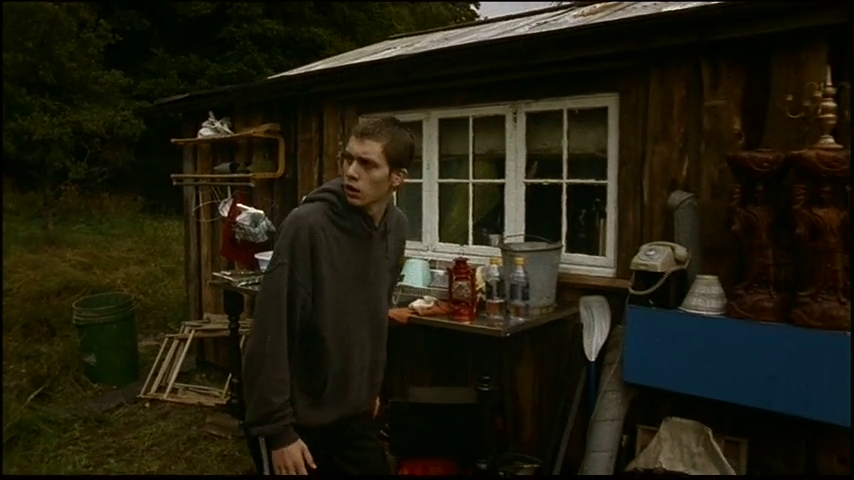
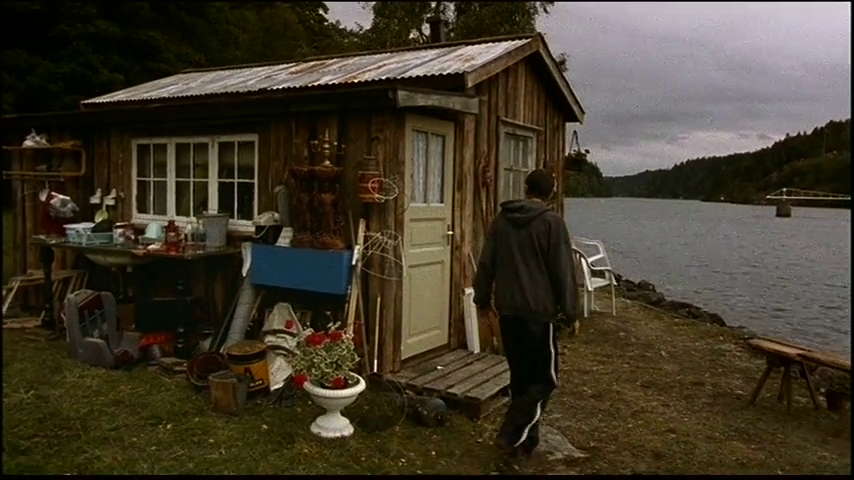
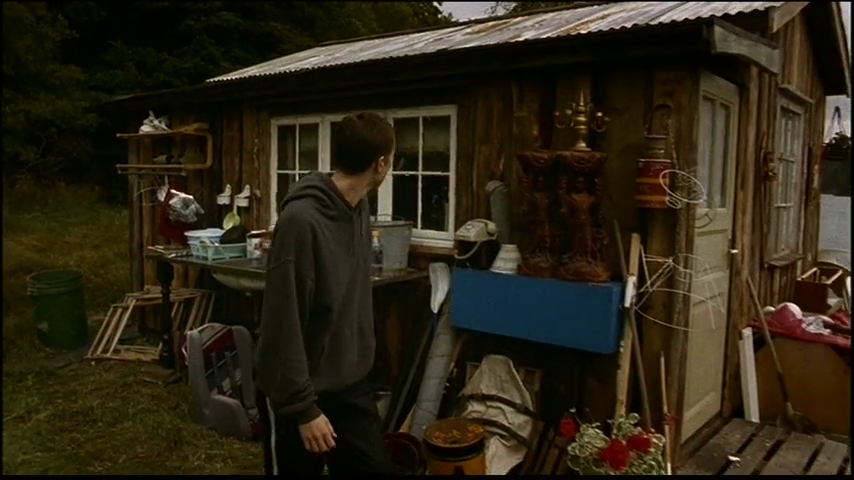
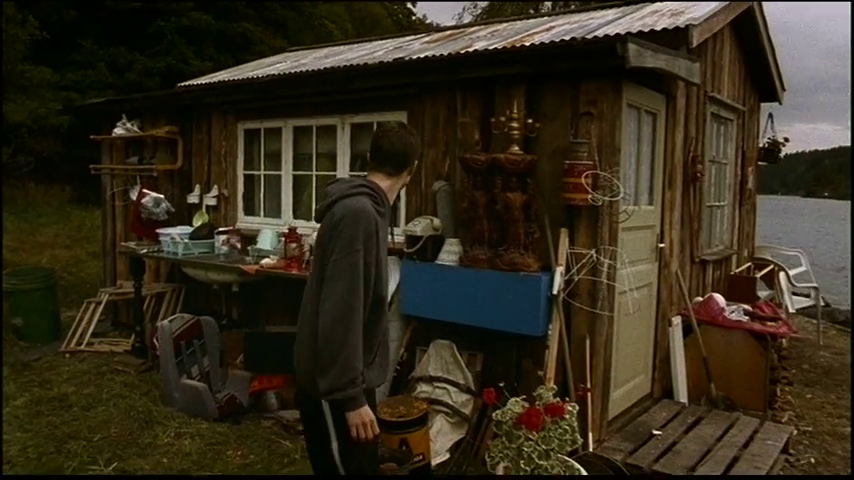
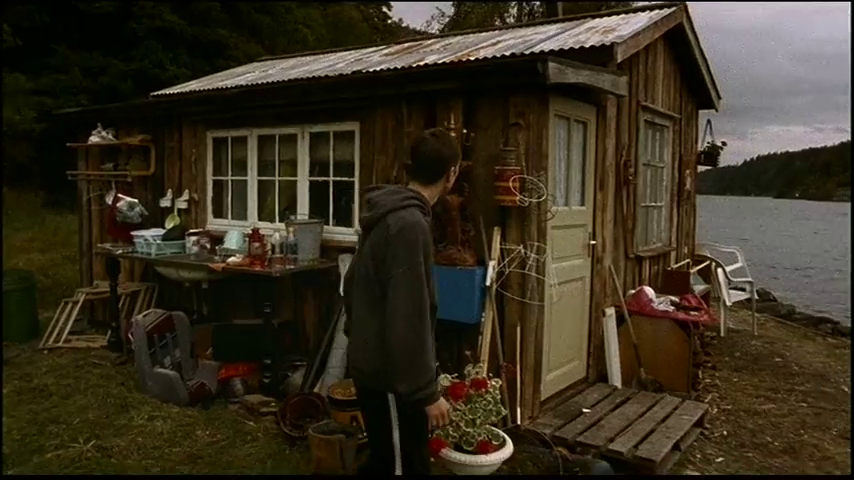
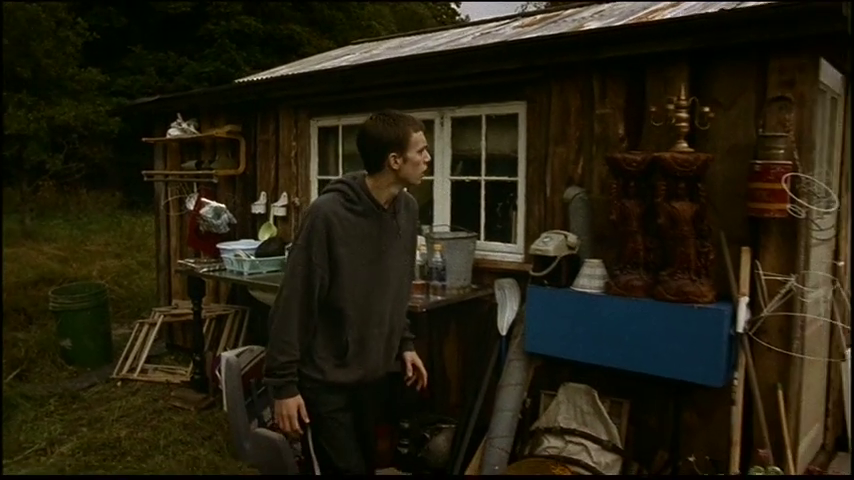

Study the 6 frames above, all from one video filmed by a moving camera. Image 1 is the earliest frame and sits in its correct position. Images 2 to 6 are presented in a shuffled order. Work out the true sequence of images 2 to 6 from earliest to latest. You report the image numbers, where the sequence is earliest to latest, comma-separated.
6, 3, 4, 5, 2
